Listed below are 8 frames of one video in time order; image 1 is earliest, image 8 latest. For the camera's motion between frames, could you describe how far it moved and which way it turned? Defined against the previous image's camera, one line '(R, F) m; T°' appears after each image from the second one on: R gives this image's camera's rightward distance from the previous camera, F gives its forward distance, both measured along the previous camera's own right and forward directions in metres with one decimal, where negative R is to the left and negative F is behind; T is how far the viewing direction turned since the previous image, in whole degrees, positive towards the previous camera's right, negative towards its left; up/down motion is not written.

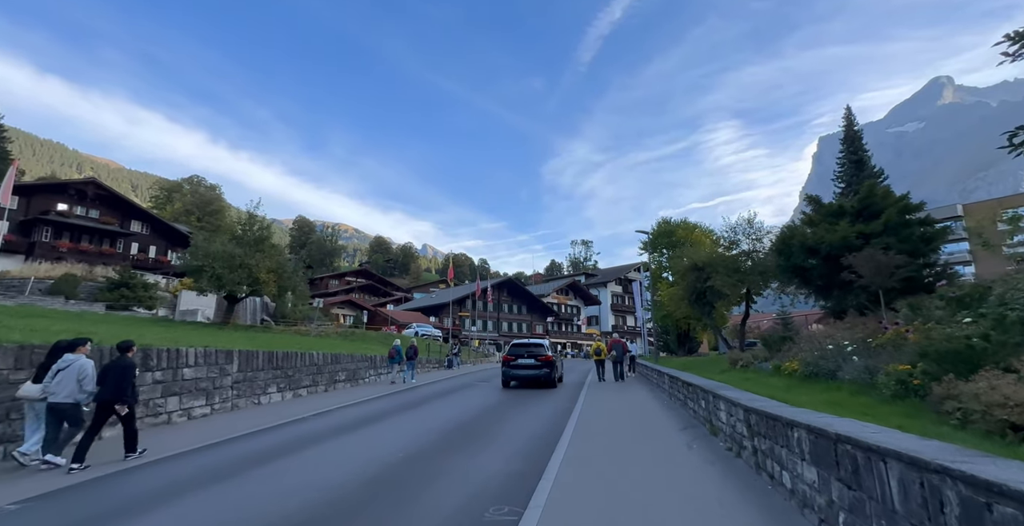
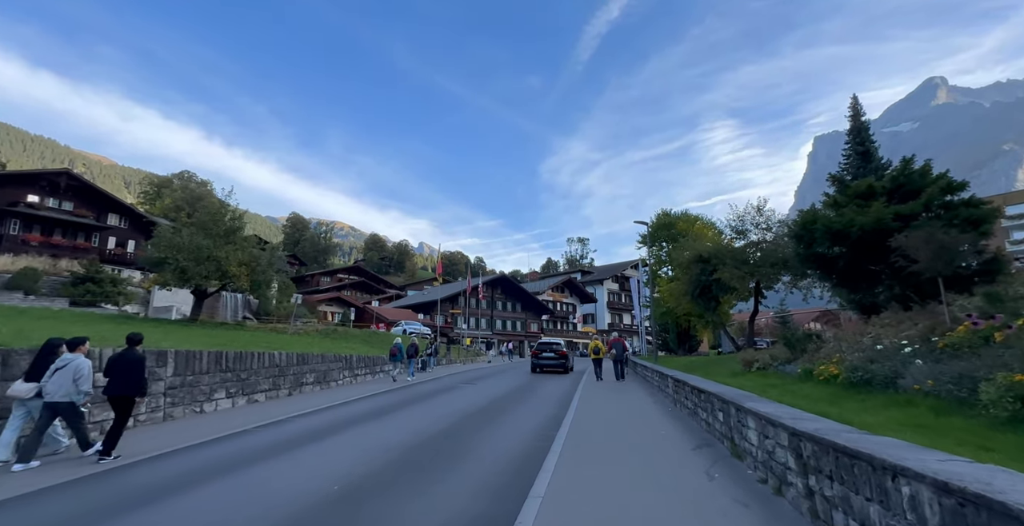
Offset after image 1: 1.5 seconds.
(+0.3, +1.6) m; 0°
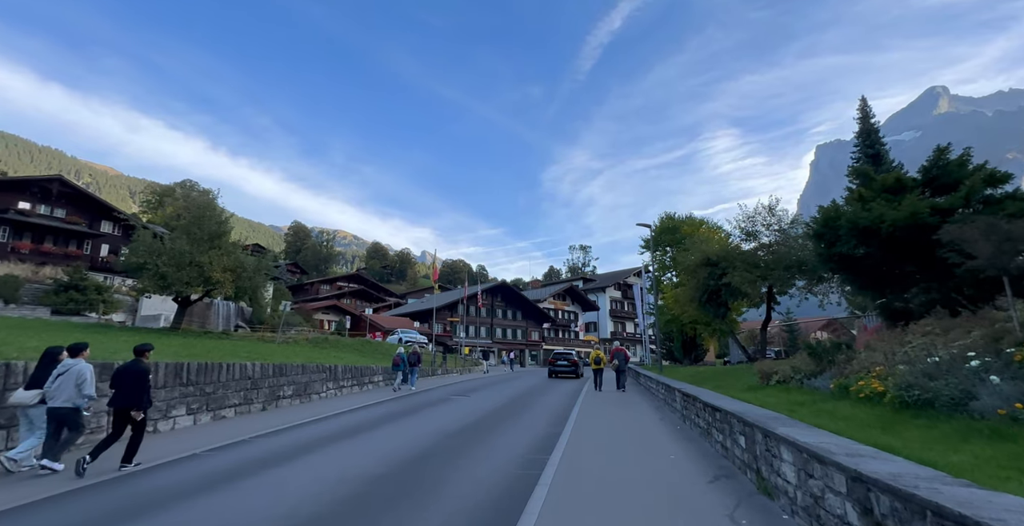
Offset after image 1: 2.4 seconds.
(+0.3, +1.1) m; 0°
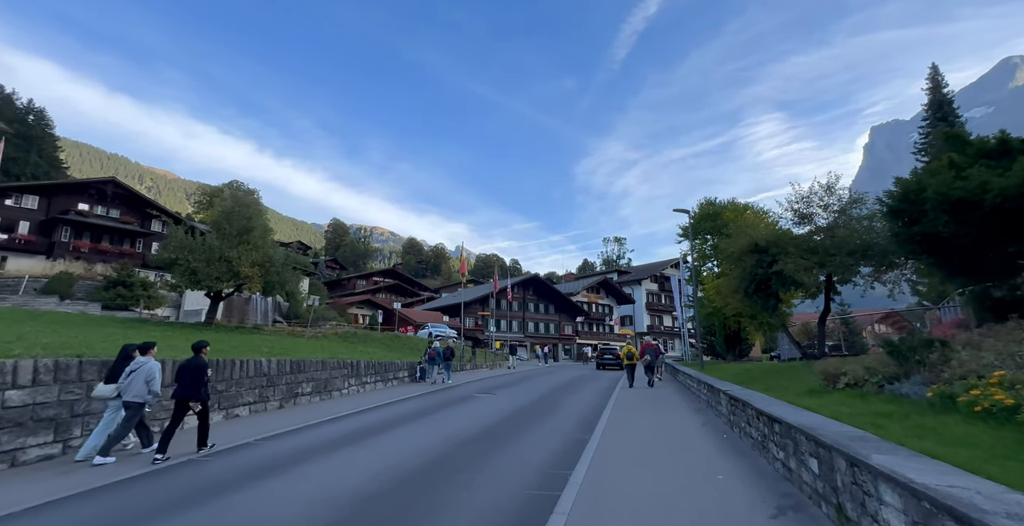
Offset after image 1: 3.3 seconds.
(+0.3, +1.0) m; -4°
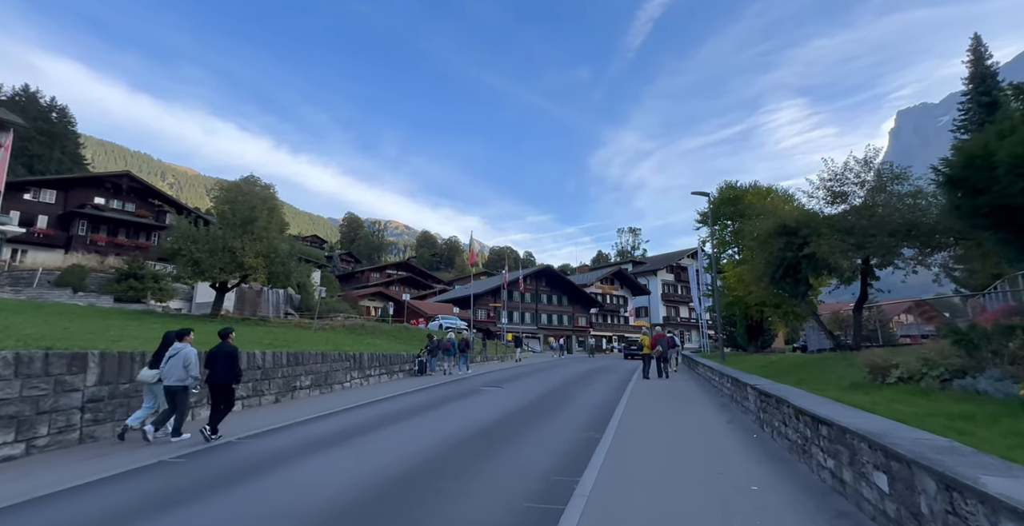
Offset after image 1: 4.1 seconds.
(+0.2, +0.9) m; -2°
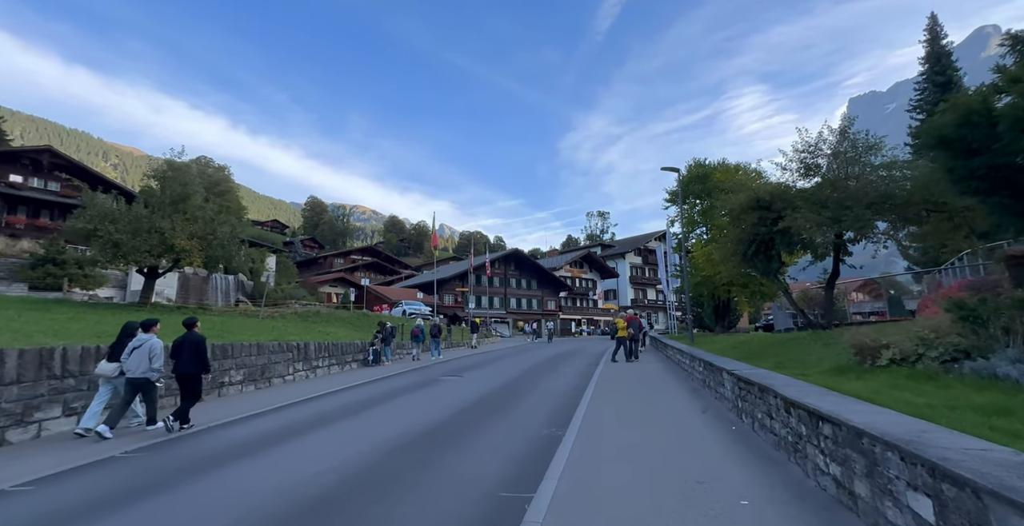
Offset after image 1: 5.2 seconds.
(+0.4, +1.1) m; +4°
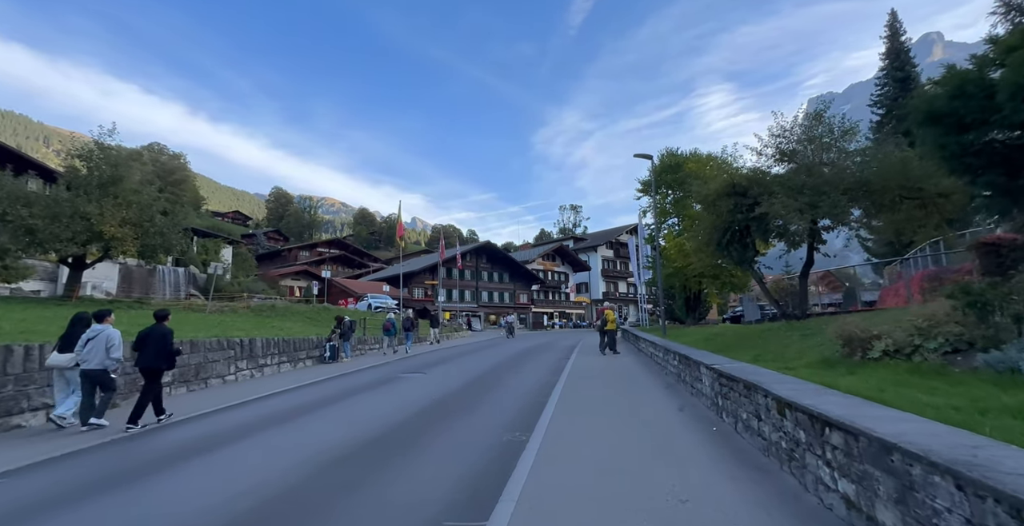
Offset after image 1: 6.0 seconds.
(+0.2, +0.9) m; +3°
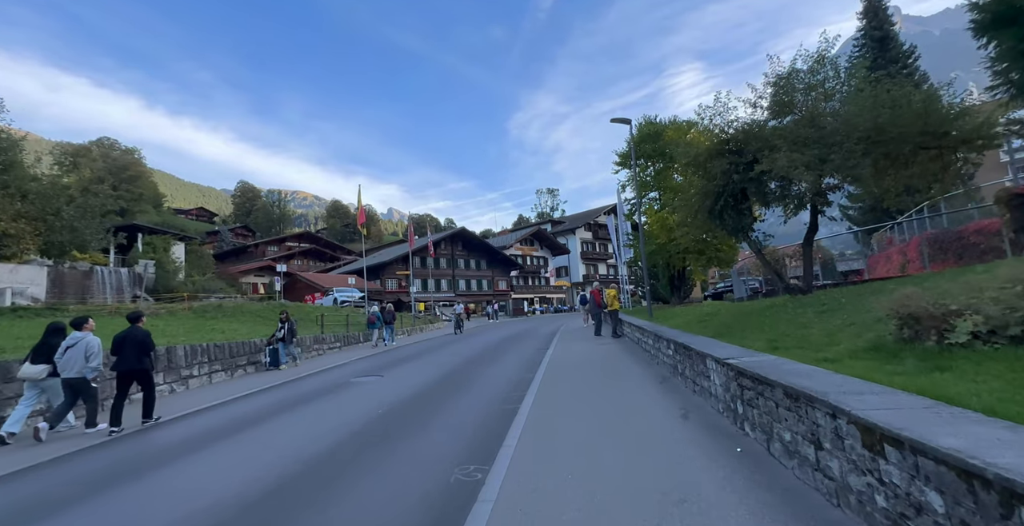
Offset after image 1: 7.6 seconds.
(+0.4, +1.8) m; +3°
